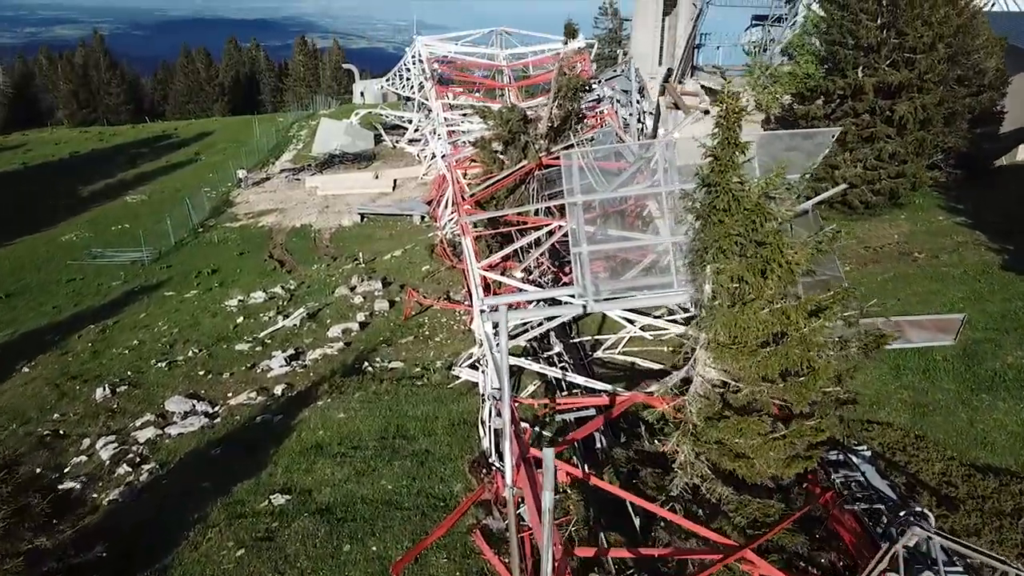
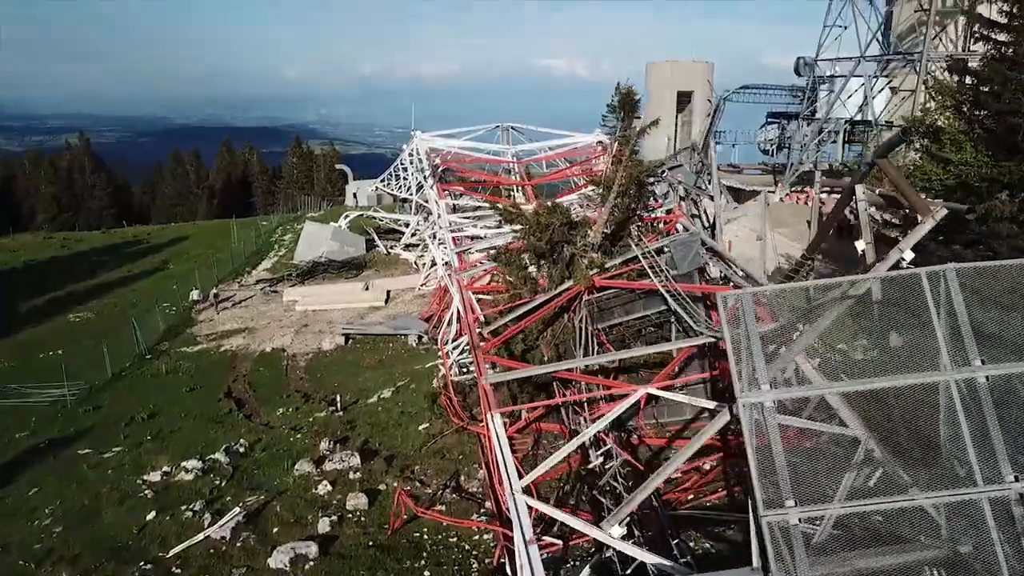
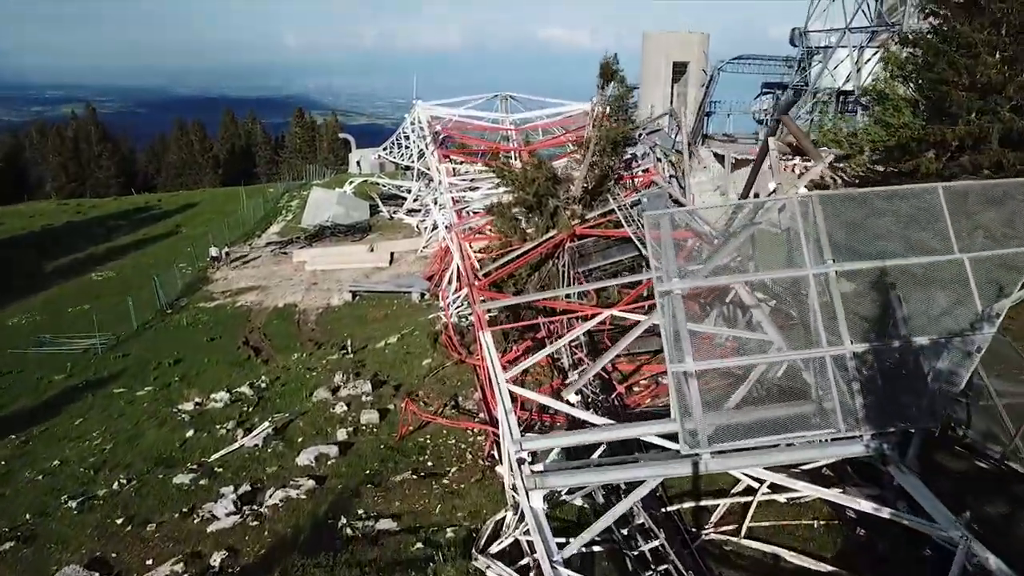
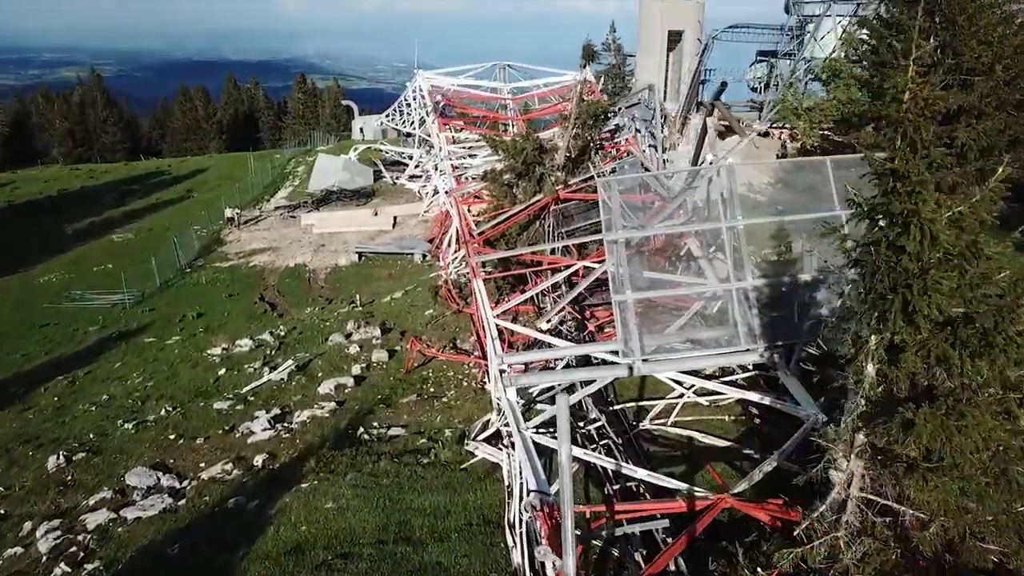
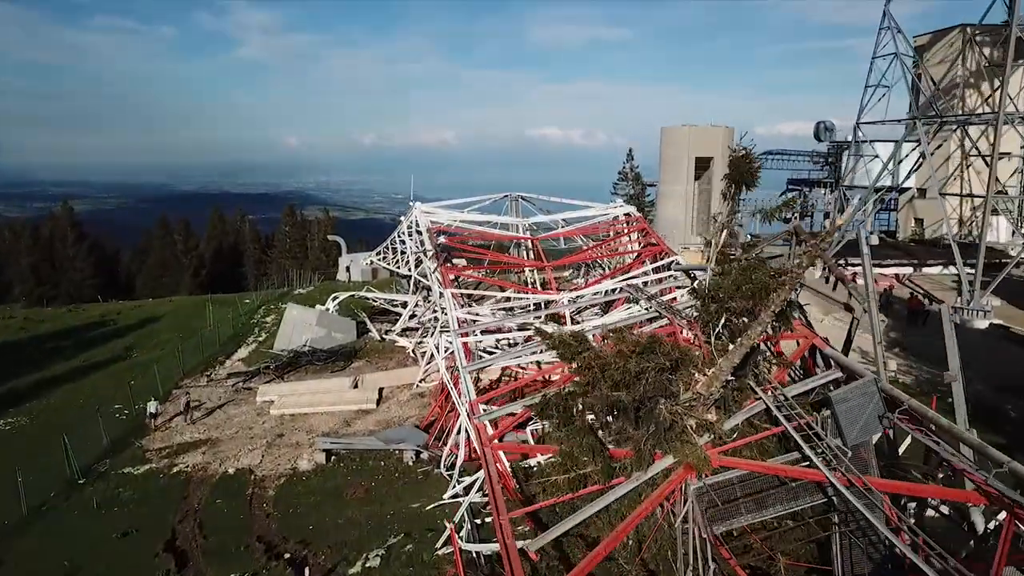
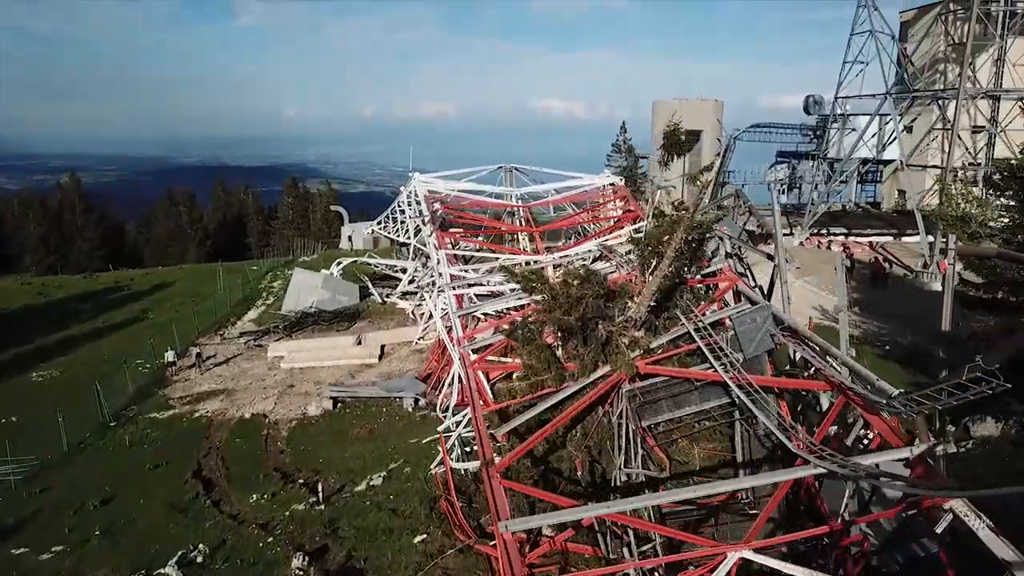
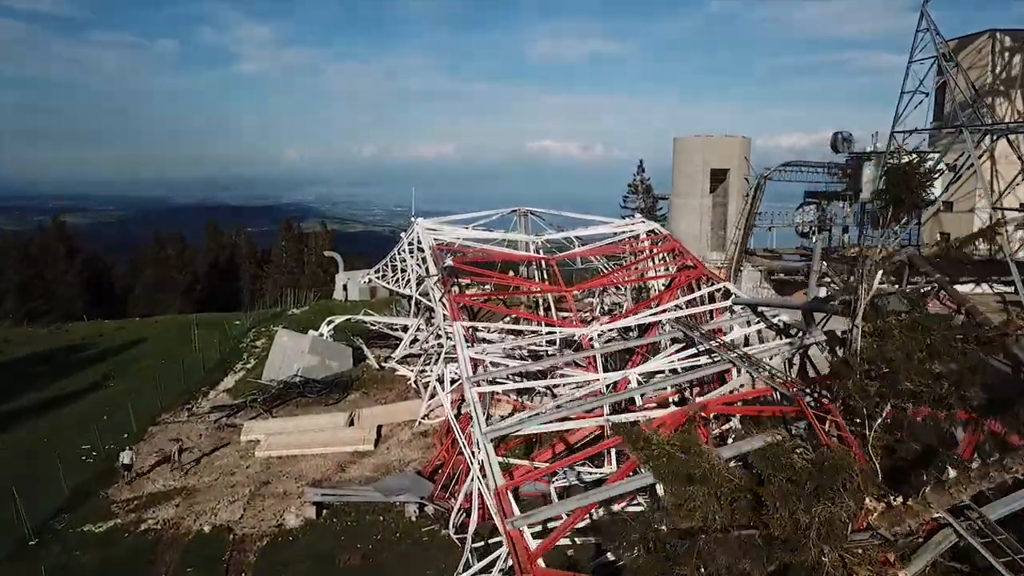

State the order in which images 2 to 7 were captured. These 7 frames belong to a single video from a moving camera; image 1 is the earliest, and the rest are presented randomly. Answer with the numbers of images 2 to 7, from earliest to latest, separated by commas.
4, 3, 2, 6, 5, 7
